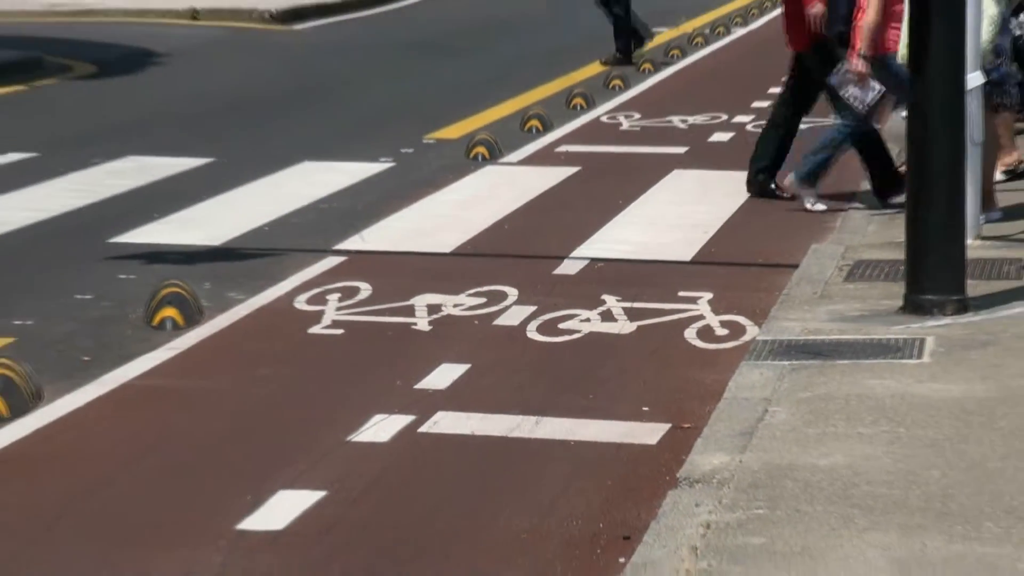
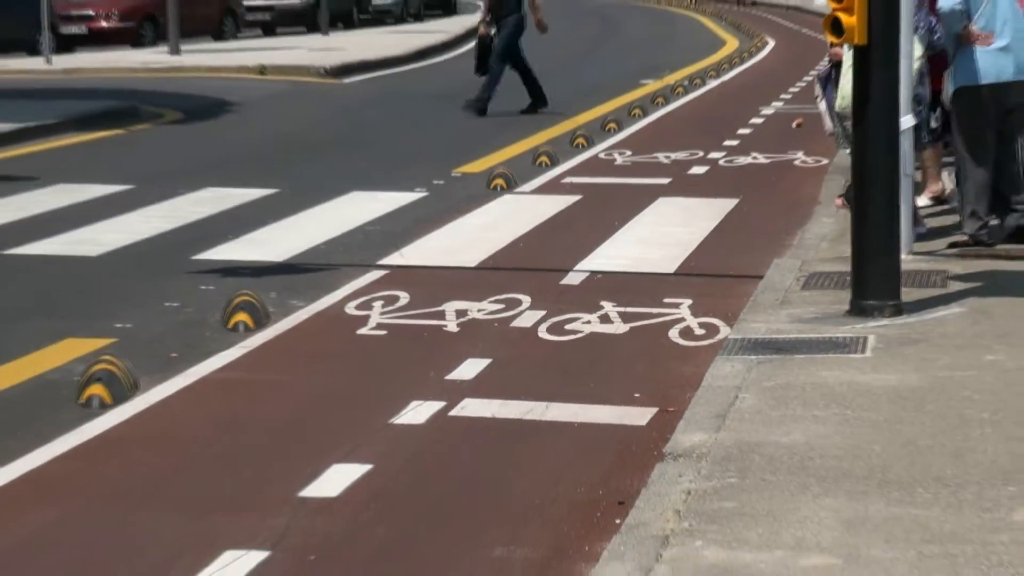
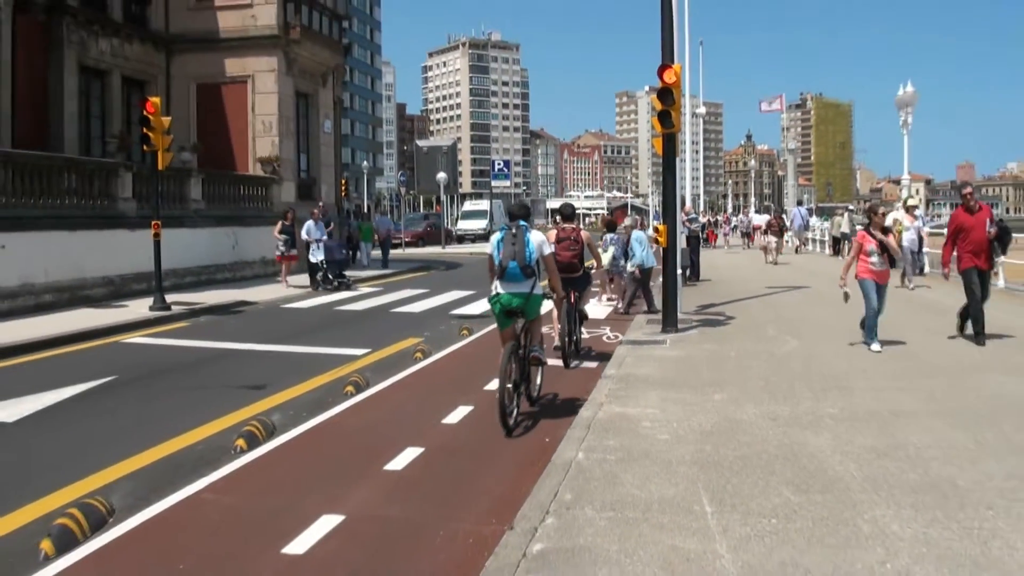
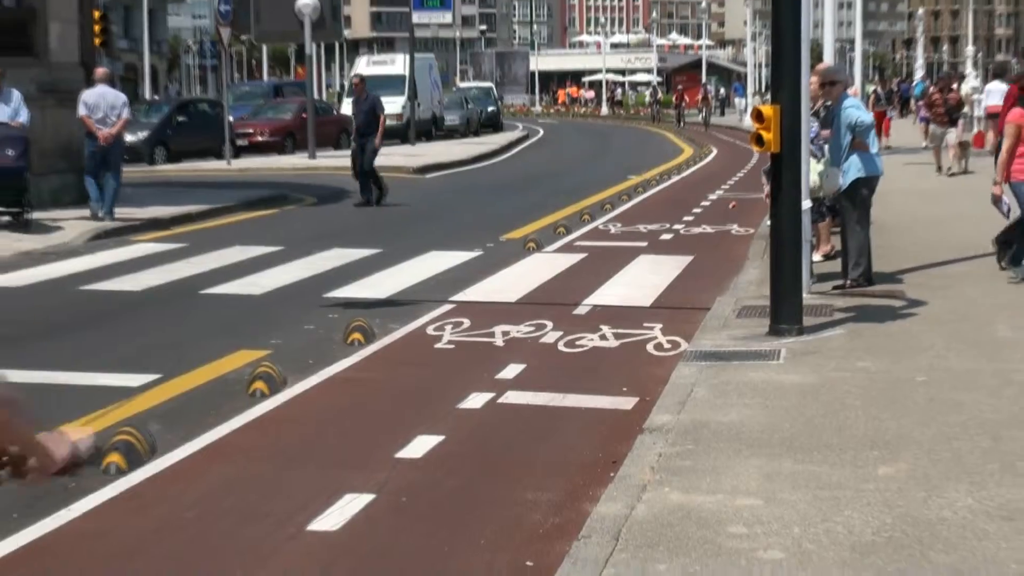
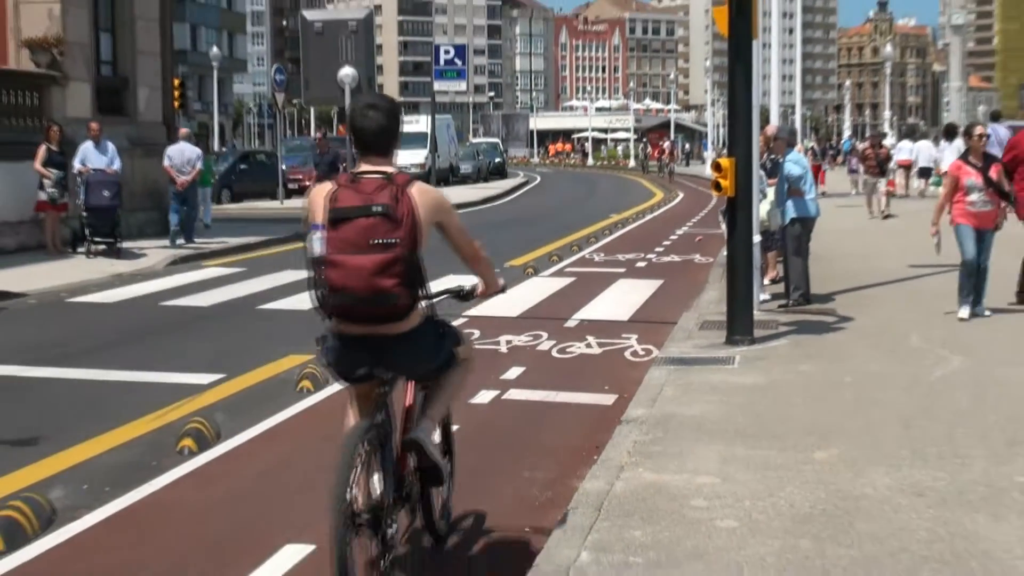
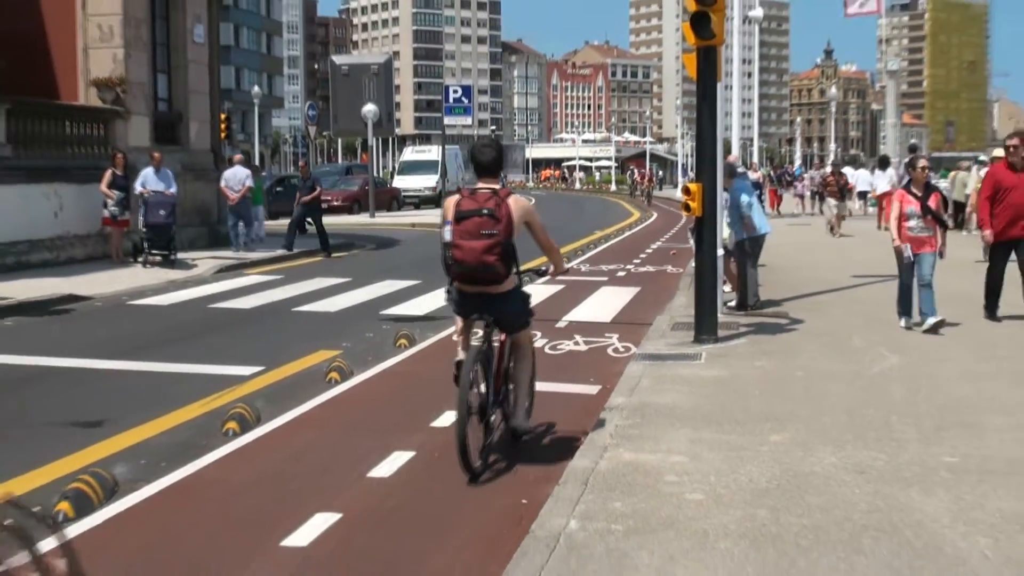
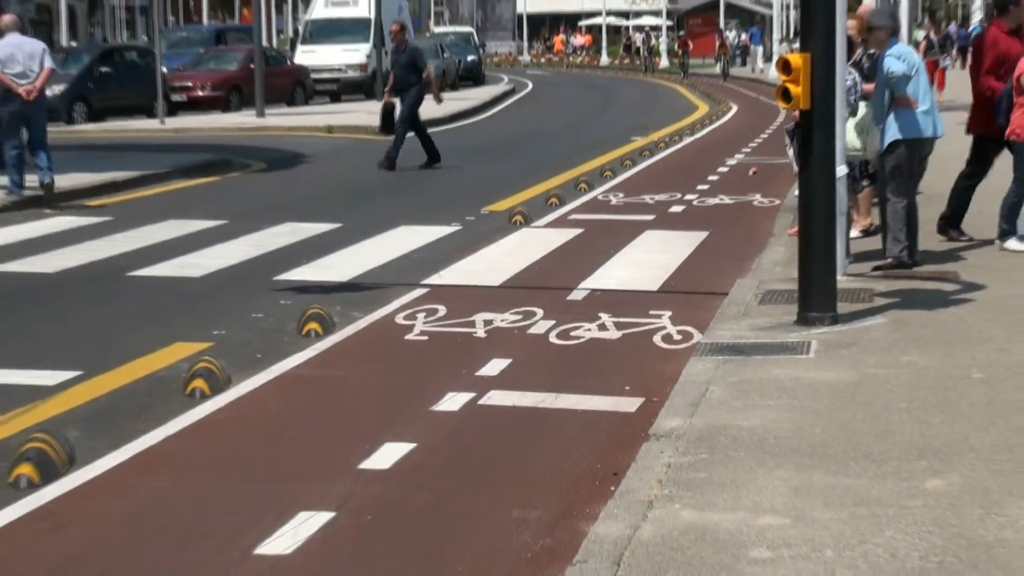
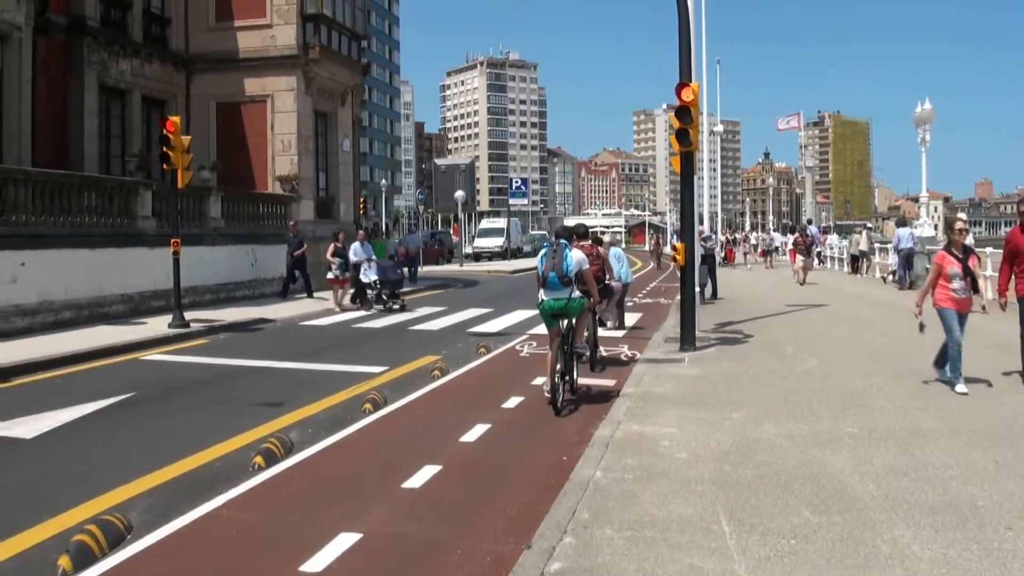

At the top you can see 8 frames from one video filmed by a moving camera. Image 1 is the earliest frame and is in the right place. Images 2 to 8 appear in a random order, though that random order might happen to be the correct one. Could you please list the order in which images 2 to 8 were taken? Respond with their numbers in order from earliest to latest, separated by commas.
2, 7, 4, 5, 6, 3, 8
